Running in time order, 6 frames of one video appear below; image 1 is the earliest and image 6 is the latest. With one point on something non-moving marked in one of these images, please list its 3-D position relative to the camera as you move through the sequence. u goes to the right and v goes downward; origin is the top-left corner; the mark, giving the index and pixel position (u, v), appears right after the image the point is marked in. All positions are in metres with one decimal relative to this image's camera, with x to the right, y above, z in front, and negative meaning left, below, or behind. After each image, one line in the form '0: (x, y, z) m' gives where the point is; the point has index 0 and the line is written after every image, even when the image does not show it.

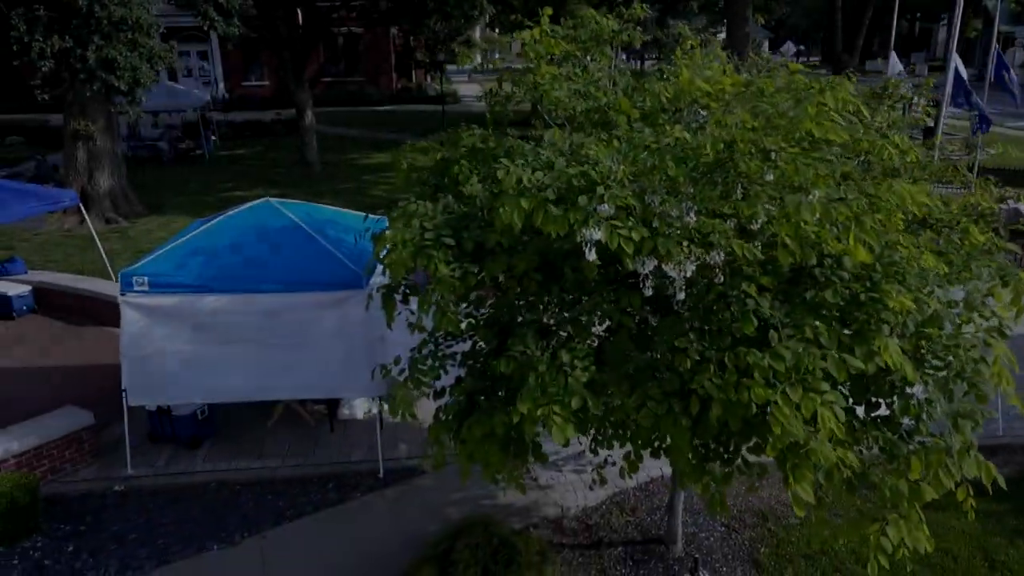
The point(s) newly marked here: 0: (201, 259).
0: (-3.9, +0.4, +7.9) m
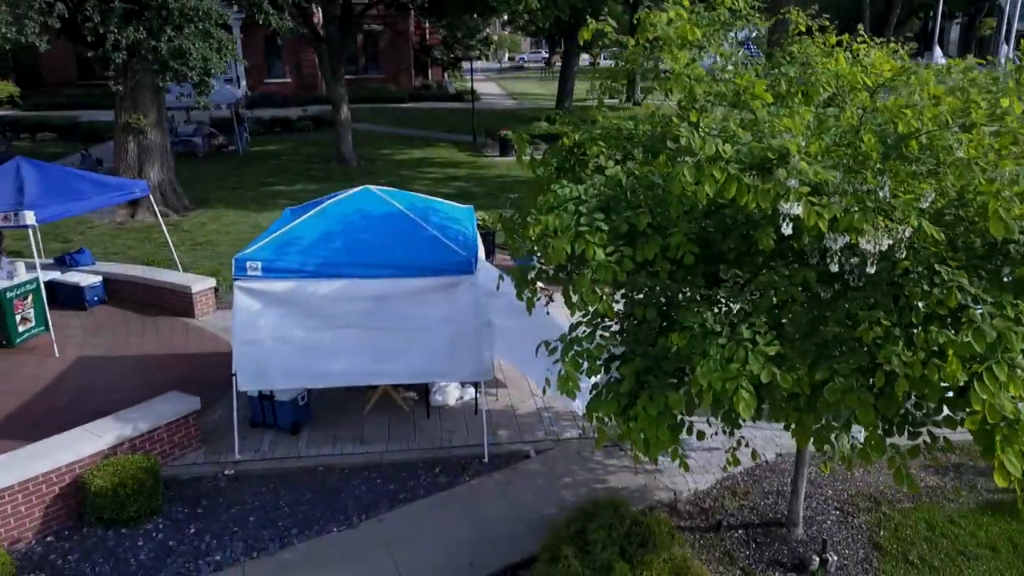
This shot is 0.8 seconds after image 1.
0: (-2.5, +0.5, +7.9) m
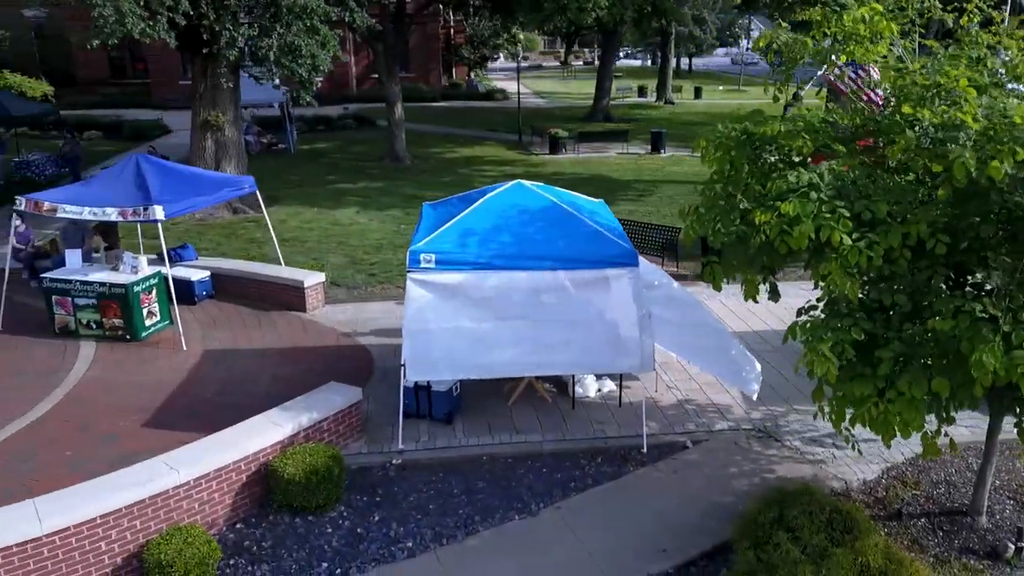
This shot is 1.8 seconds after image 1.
0: (-0.4, +0.6, +8.0) m
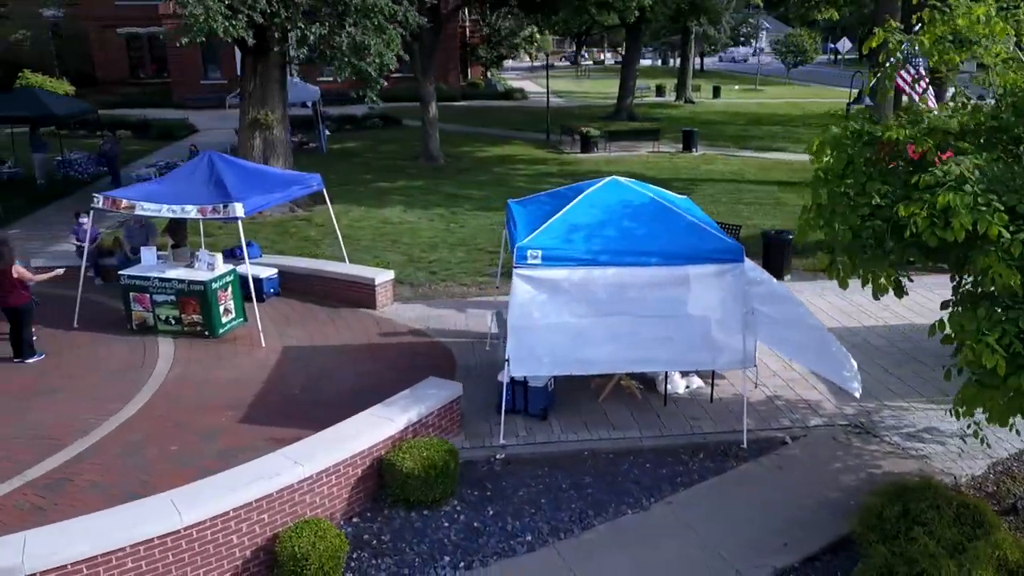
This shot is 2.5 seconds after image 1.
0: (+0.9, +0.7, +8.1) m
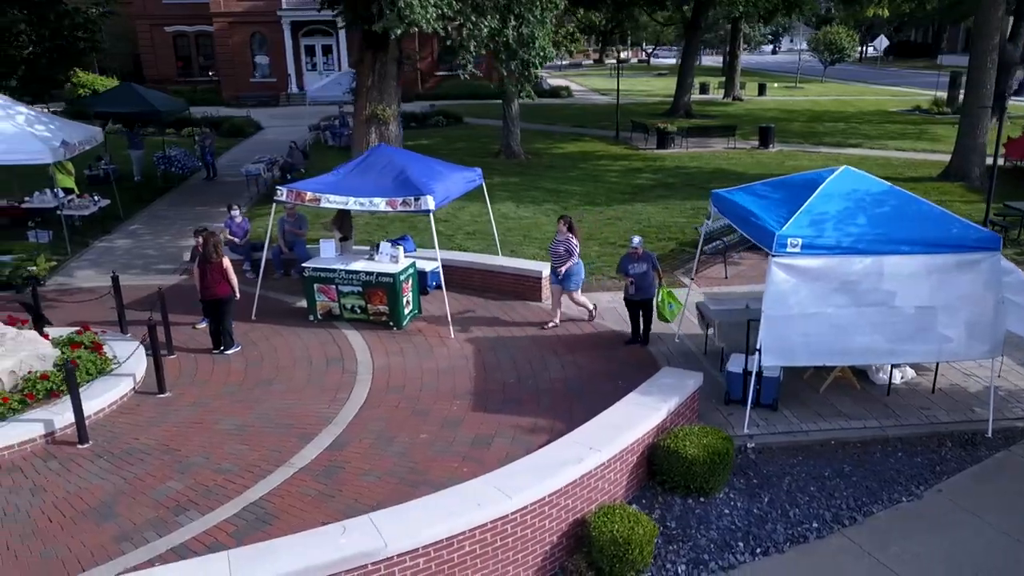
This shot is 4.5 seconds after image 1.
0: (+4.1, +0.8, +8.1) m
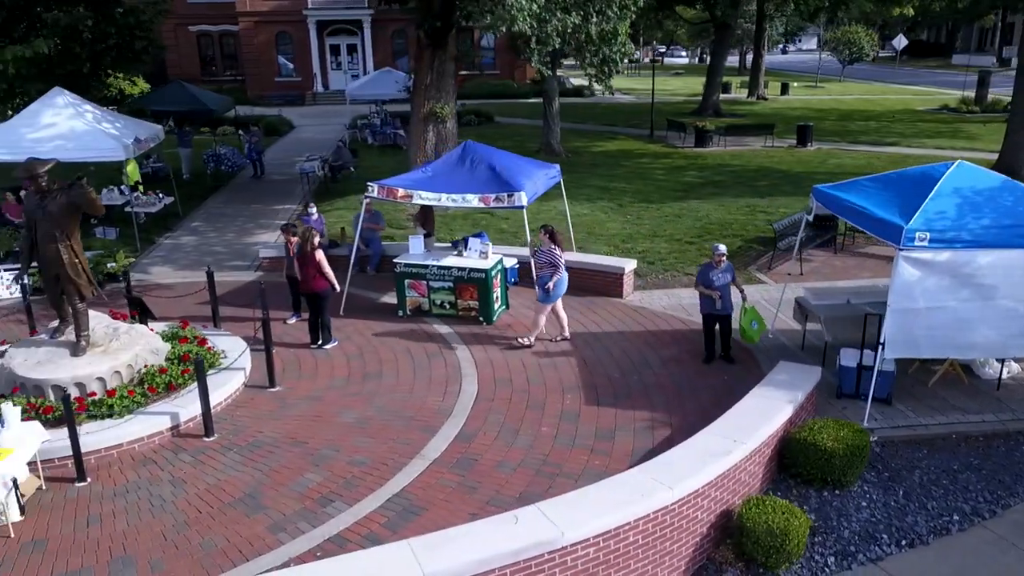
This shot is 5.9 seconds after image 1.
0: (+5.8, +0.9, +8.1) m
